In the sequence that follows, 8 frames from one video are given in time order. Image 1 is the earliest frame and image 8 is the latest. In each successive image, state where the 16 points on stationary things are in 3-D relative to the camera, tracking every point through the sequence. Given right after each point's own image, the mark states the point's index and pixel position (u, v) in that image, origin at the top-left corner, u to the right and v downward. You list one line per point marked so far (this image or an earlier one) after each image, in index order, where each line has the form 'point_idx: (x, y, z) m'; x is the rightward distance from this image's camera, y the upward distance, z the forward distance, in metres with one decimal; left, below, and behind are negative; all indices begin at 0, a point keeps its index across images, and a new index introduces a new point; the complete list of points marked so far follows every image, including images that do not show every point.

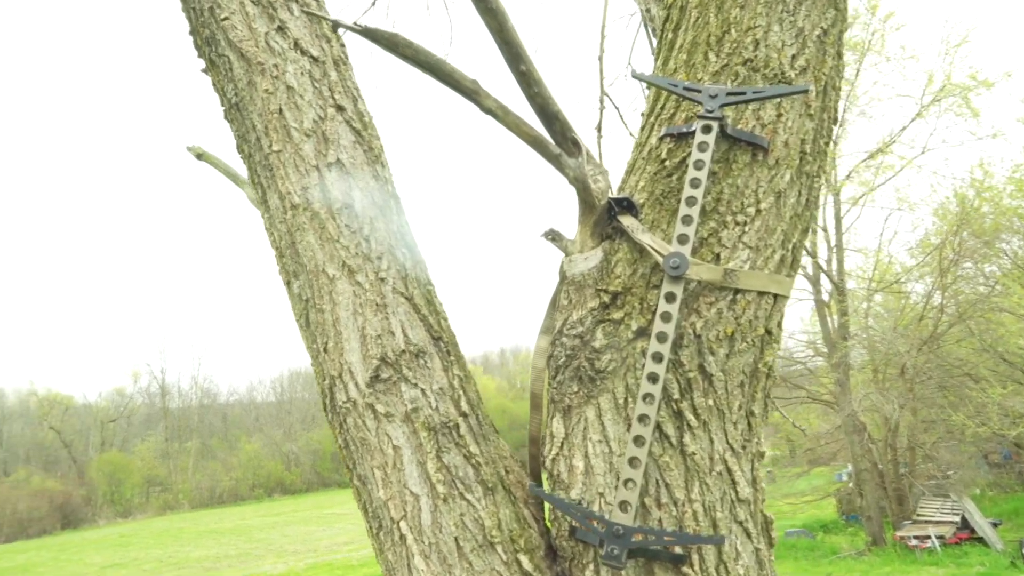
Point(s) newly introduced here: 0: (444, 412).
0: (-0.3, -0.5, +2.9) m
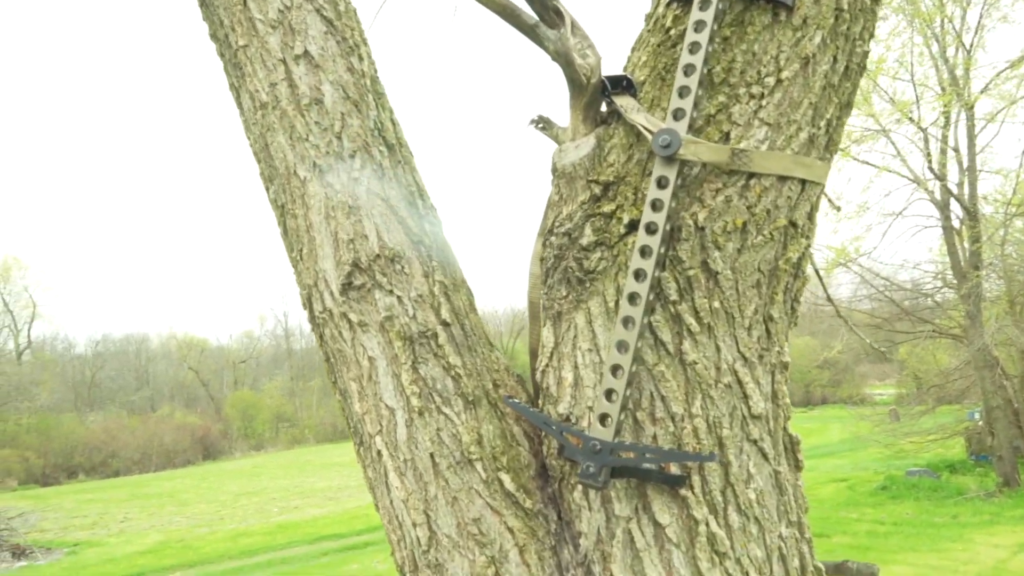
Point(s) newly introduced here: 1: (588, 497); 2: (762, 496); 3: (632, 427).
0: (-0.3, -0.1, +2.6) m
1: (+0.2, -0.7, +2.4) m
2: (+0.8, -0.7, +2.4) m
3: (+0.4, -0.4, +2.4) m
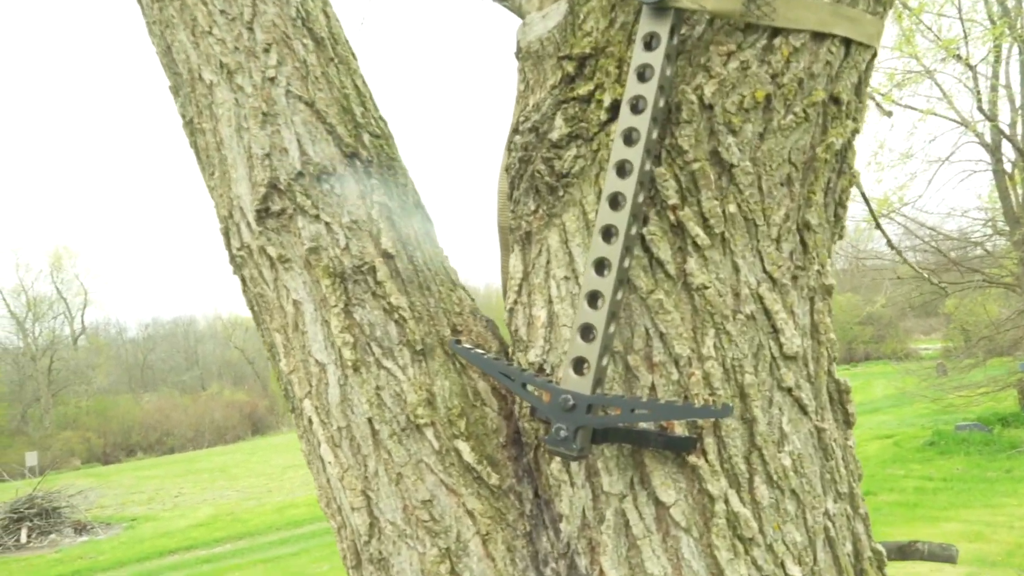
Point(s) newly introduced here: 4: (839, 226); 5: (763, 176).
0: (-0.4, +0.1, +2.1) m
1: (+0.1, -0.5, +1.9) m
2: (+0.7, -0.4, +1.8) m
3: (+0.3, -0.2, +1.8) m
4: (+0.9, +0.2, +2.0) m
5: (+0.6, +0.3, +1.8) m
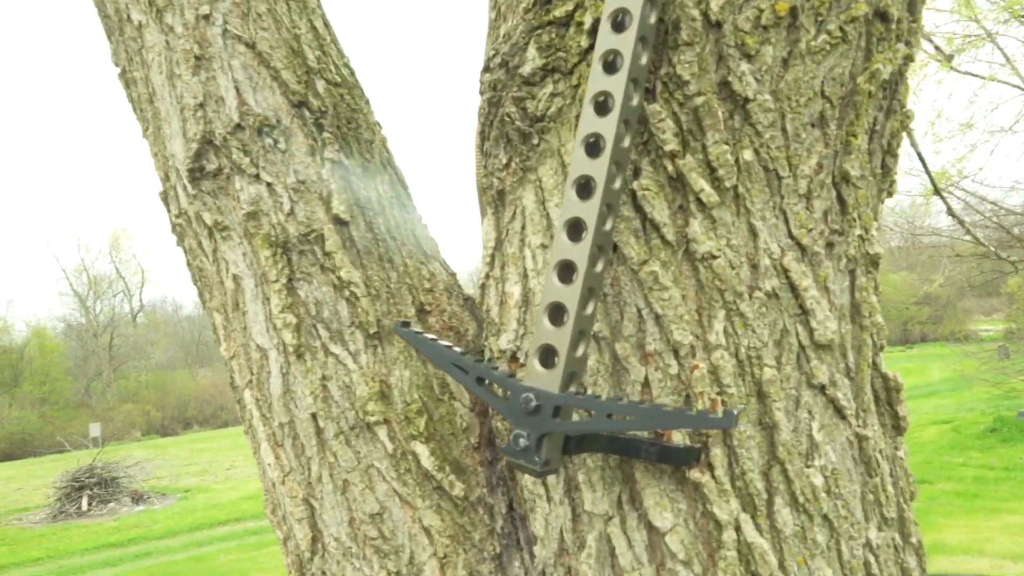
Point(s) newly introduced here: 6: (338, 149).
0: (-0.5, +0.2, +1.8) m
1: (+0.1, -0.4, +1.5) m
2: (+0.6, -0.4, +1.4) m
3: (+0.2, -0.2, +1.4) m
4: (+0.8, +0.2, +1.6) m
5: (+0.5, +0.3, +1.4) m
6: (-0.4, +0.3, +1.9) m
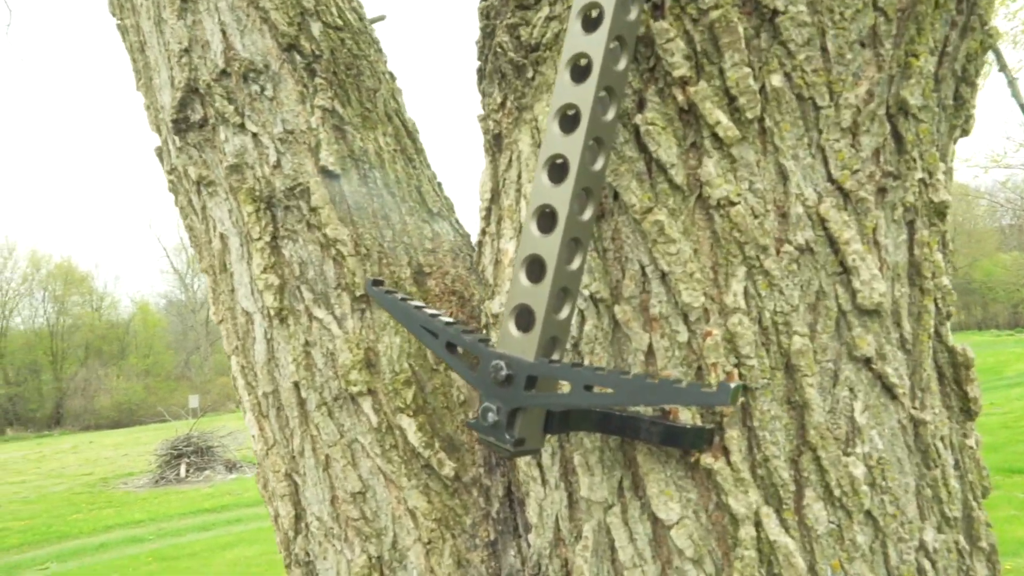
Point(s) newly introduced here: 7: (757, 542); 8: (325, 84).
0: (-0.5, +0.3, +1.6) m
1: (+0.1, -0.3, +1.3) m
2: (+0.6, -0.3, +1.2) m
3: (+0.2, -0.1, +1.2) m
4: (+0.8, +0.3, +1.3) m
5: (+0.5, +0.4, +1.2) m
6: (-0.4, +0.4, +1.7) m
7: (+0.4, -0.4, +1.2) m
8: (-0.4, +0.5, +1.7) m
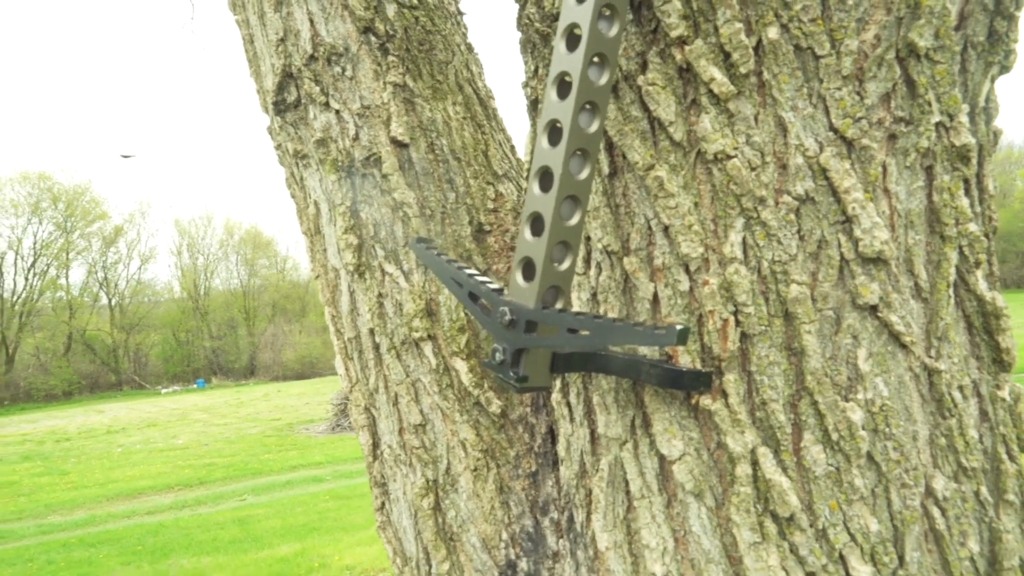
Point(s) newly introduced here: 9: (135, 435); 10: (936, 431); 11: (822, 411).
0: (-0.4, +0.4, +1.8) m
1: (+0.1, -0.2, +1.5) m
2: (+0.6, -0.2, +1.2) m
3: (+0.2, 0.0, +1.3) m
4: (+0.8, +0.4, +1.2) m
5: (+0.5, +0.5, +1.2) m
6: (-0.3, +0.5, +1.9) m
7: (+0.4, -0.3, +1.2) m
8: (-0.3, +0.6, +1.9) m
9: (-9.2, -3.6, +18.4) m
10: (+0.7, -0.2, +1.2) m
11: (+0.5, -0.2, +1.2) m
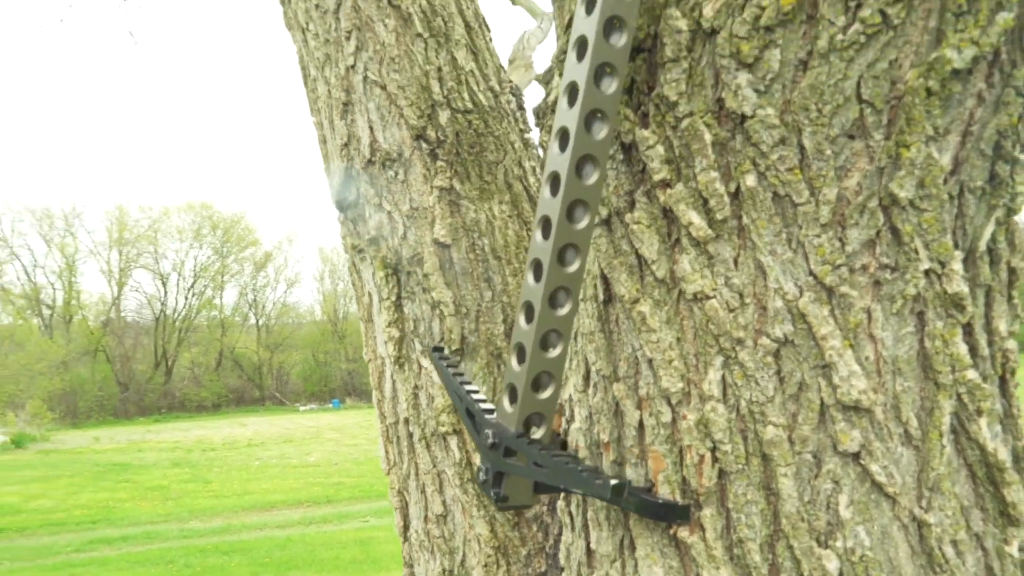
0: (-0.3, +0.1, +2.0) m
1: (+0.1, -0.5, +1.5) m
2: (+0.6, -0.4, +1.2) m
3: (+0.2, -0.2, +1.4) m
4: (+0.8, +0.1, +1.2) m
5: (+0.5, +0.3, +1.2) m
6: (-0.2, +0.3, +2.0) m
7: (+0.4, -0.5, +1.2) m
8: (-0.2, +0.3, +2.0) m
9: (-6.3, -4.3, +19.7) m
10: (+0.7, -0.5, +1.2) m
11: (+0.5, -0.4, +1.2) m
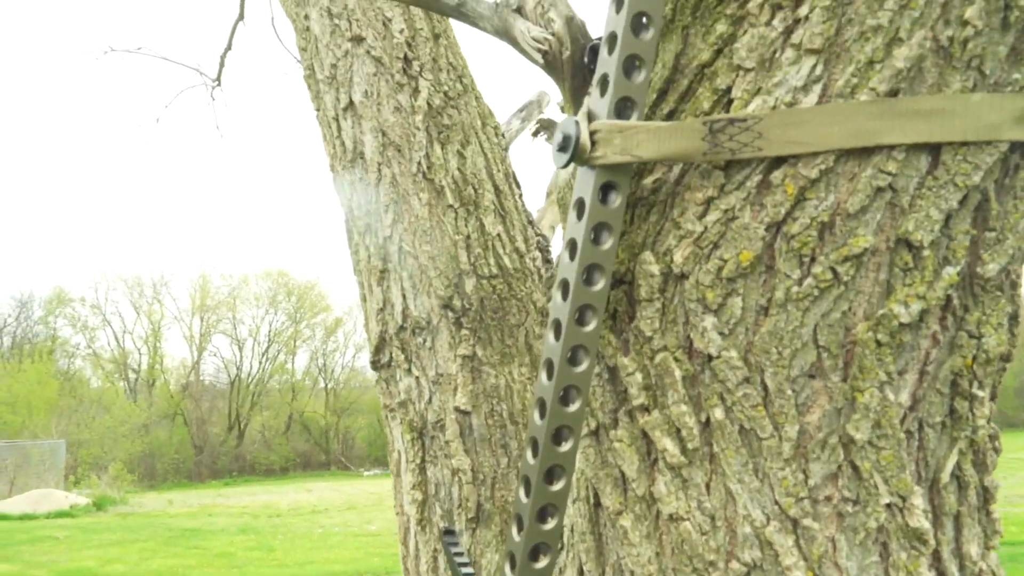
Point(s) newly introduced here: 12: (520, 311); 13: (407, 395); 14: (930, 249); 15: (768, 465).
0: (-0.2, -0.3, +2.1) m
1: (+0.1, -0.9, +1.6) m
2: (+0.5, -0.8, +1.2) m
3: (+0.2, -0.6, +1.5) m
4: (+0.8, -0.2, +1.3) m
5: (+0.4, -0.1, +1.3) m
6: (-0.1, -0.2, +2.2) m
7: (+0.3, -0.9, +1.3) m
8: (-0.1, -0.1, +2.2) m
9: (-4.7, -6.2, +19.9) m
10: (+0.6, -0.9, +1.2) m
11: (+0.4, -0.8, +1.3) m
12: (0.0, -0.1, +2.3) m
13: (-0.3, -0.3, +2.2) m
14: (+0.7, +0.1, +1.2) m
15: (+0.4, -0.3, +1.3) m
